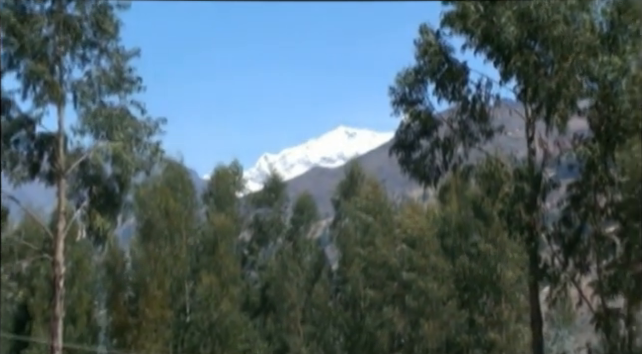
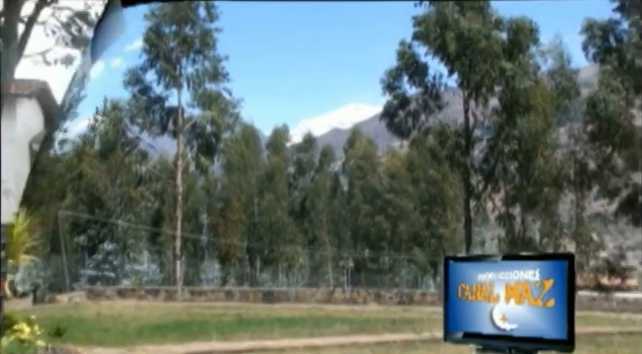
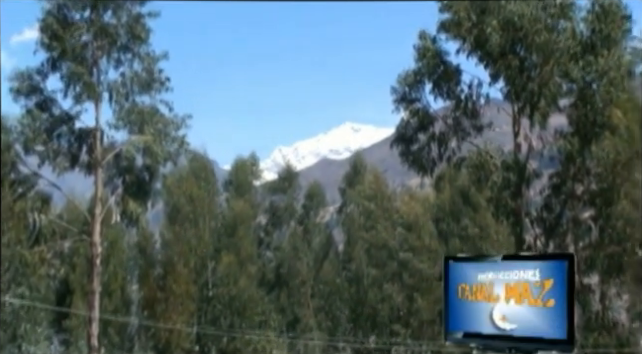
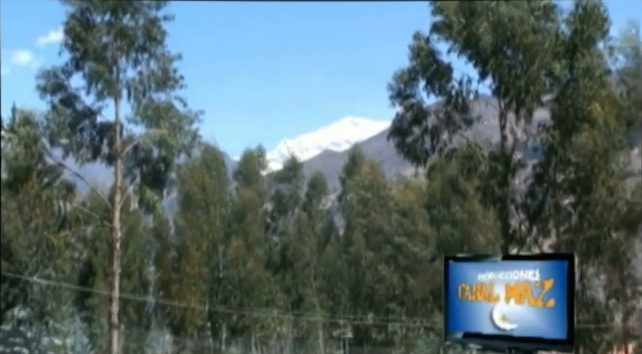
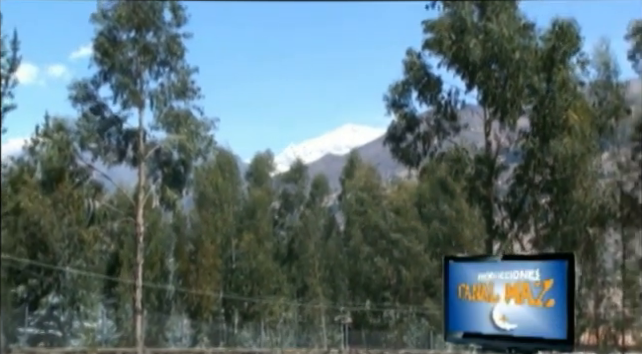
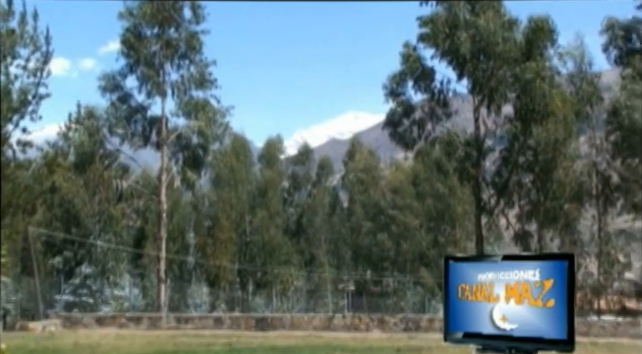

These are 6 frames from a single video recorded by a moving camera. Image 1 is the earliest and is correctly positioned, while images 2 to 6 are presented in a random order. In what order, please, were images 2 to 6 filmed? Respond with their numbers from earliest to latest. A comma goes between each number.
3, 4, 5, 6, 2
